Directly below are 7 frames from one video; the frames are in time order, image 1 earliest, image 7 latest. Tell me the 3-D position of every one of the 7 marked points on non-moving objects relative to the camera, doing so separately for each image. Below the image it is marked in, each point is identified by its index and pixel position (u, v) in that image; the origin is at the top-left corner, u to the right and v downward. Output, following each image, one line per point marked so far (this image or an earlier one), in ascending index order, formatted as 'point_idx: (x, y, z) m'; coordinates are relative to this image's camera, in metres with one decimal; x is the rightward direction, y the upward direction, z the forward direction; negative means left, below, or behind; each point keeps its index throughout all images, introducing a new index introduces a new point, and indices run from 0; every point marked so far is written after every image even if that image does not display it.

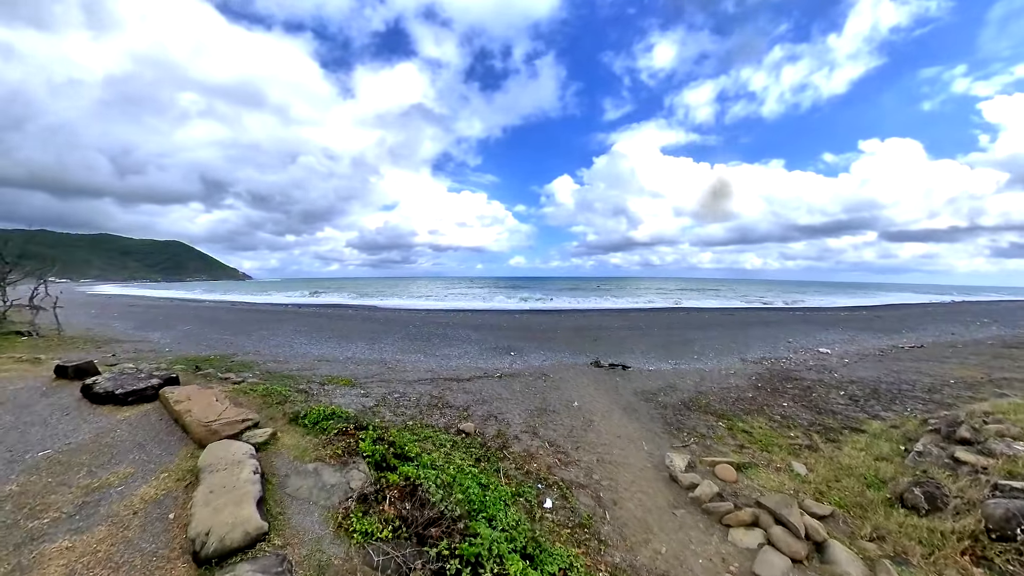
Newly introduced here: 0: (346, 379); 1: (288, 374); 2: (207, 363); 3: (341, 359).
0: (-6.6, -3.9, +10.6) m
1: (-8.7, -3.5, +10.3) m
2: (-11.6, -2.9, +10.3) m
3: (-7.7, -3.1, +12.4) m
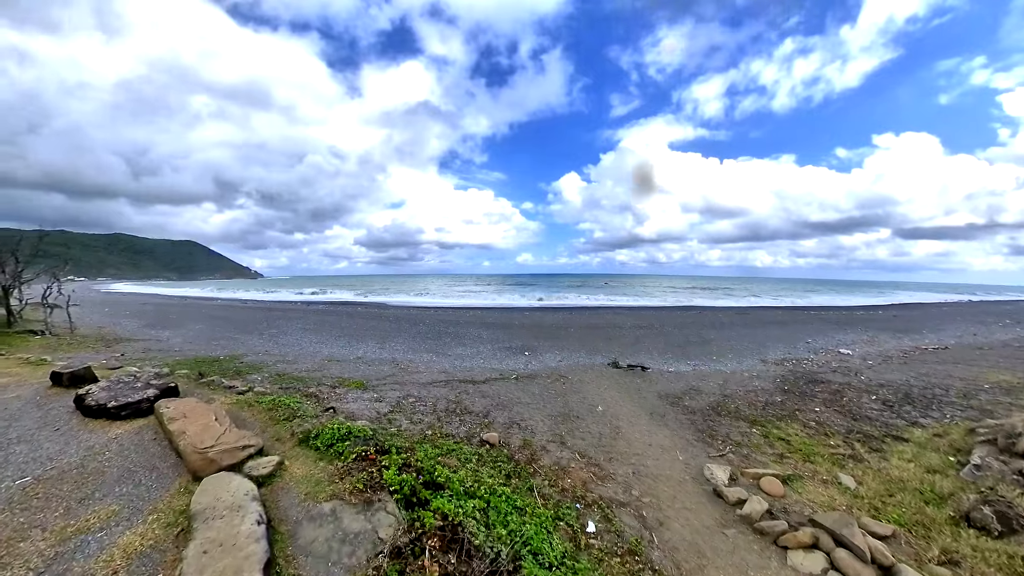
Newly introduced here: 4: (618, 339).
0: (-5.8, -3.8, +9.9) m
1: (-7.9, -3.4, +9.7) m
2: (-10.8, -2.9, +9.9) m
3: (-6.9, -3.0, +11.8) m
4: (+8.2, -3.8, +19.1) m
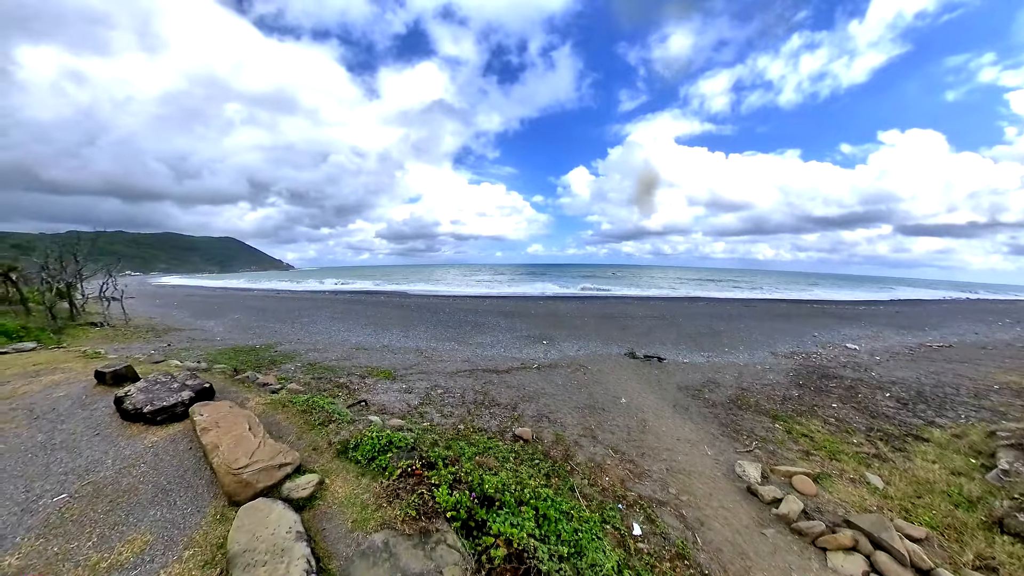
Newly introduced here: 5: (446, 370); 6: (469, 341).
0: (-4.8, -3.4, +9.9) m
1: (-6.9, -3.1, +9.7) m
2: (-9.8, -2.5, +9.9) m
3: (-5.9, -2.6, +11.8) m
4: (+9.4, -3.2, +18.8) m
5: (-2.5, -3.6, +10.4) m
6: (-1.9, -2.7, +13.7) m
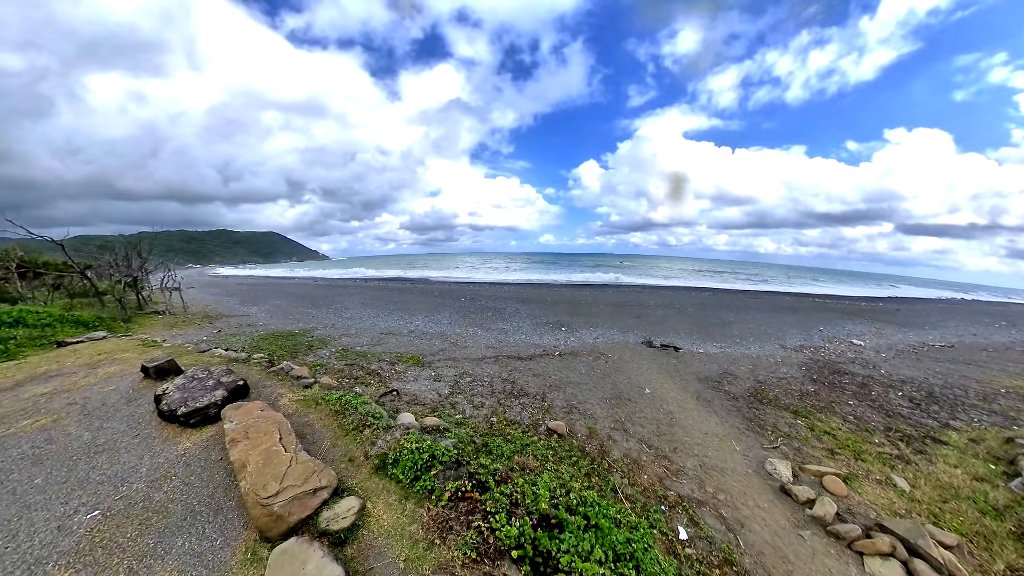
0: (-3.9, -2.9, +10.6) m
1: (-6.0, -2.6, +10.4) m
2: (-9.0, -2.2, +10.6) m
3: (-5.0, -2.1, +12.5) m
4: (+10.3, -2.2, +19.5) m
5: (-1.6, -3.0, +11.1) m
6: (-1.0, -2.1, +14.4) m
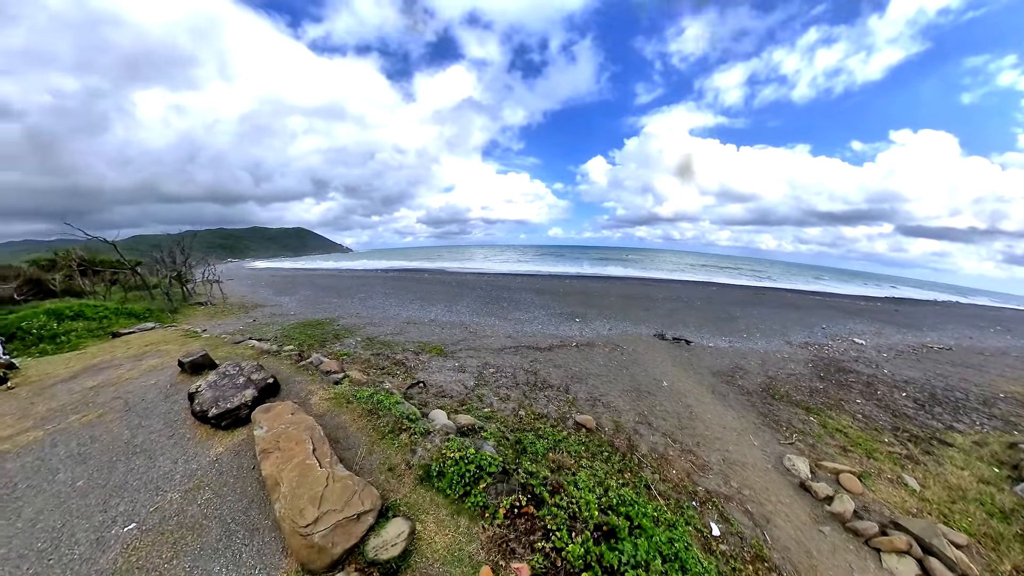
0: (-3.2, -2.5, +11.0) m
1: (-5.4, -2.2, +10.8) m
2: (-8.3, -1.9, +11.1) m
3: (-4.3, -1.8, +12.9) m
4: (+10.9, -1.6, +19.9) m
5: (-1.0, -2.6, +11.5) m
6: (-0.3, -1.7, +14.8) m
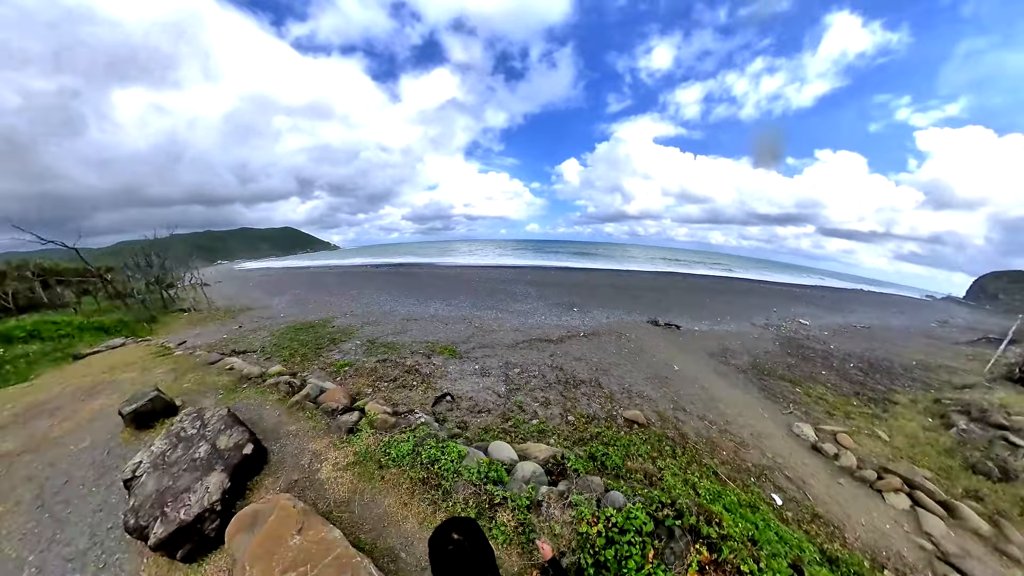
0: (-3.4, -2.2, +11.1) m
1: (-5.5, -2.1, +10.7) m
2: (-8.5, -2.0, +10.6) m
3: (-4.7, -1.7, +12.9) m
4: (+9.7, -0.7, +21.3) m
5: (-1.2, -2.1, +11.8) m
6: (-0.9, -1.4, +15.1) m
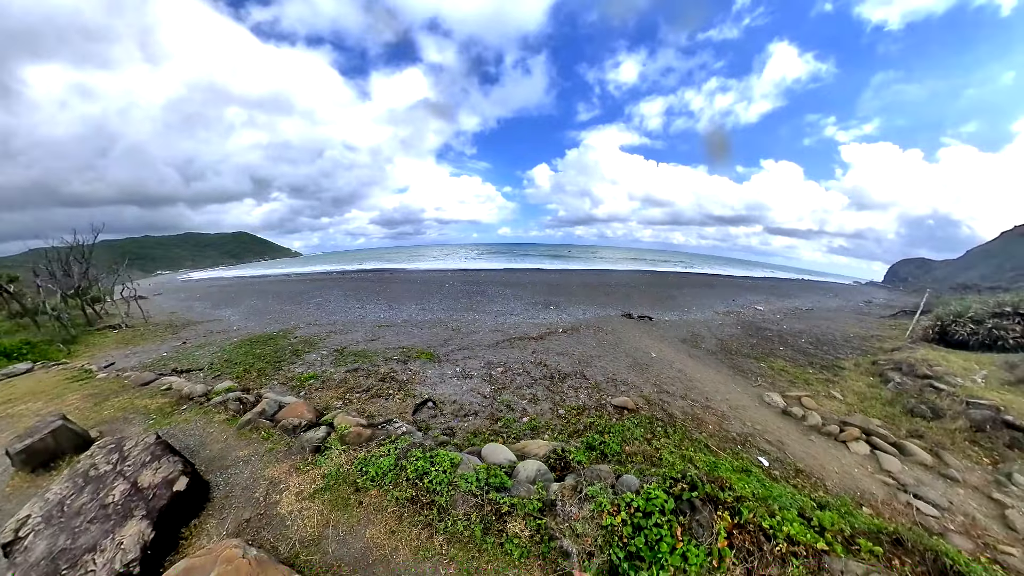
0: (-4.3, -2.4, +10.6) m
1: (-6.3, -2.4, +10.0) m
2: (-9.3, -2.4, +9.7) m
3: (-5.8, -2.0, +12.3) m
4: (+7.8, -0.5, +22.0) m
5: (-2.1, -2.2, +11.5) m
6: (-2.2, -1.6, +14.9) m
